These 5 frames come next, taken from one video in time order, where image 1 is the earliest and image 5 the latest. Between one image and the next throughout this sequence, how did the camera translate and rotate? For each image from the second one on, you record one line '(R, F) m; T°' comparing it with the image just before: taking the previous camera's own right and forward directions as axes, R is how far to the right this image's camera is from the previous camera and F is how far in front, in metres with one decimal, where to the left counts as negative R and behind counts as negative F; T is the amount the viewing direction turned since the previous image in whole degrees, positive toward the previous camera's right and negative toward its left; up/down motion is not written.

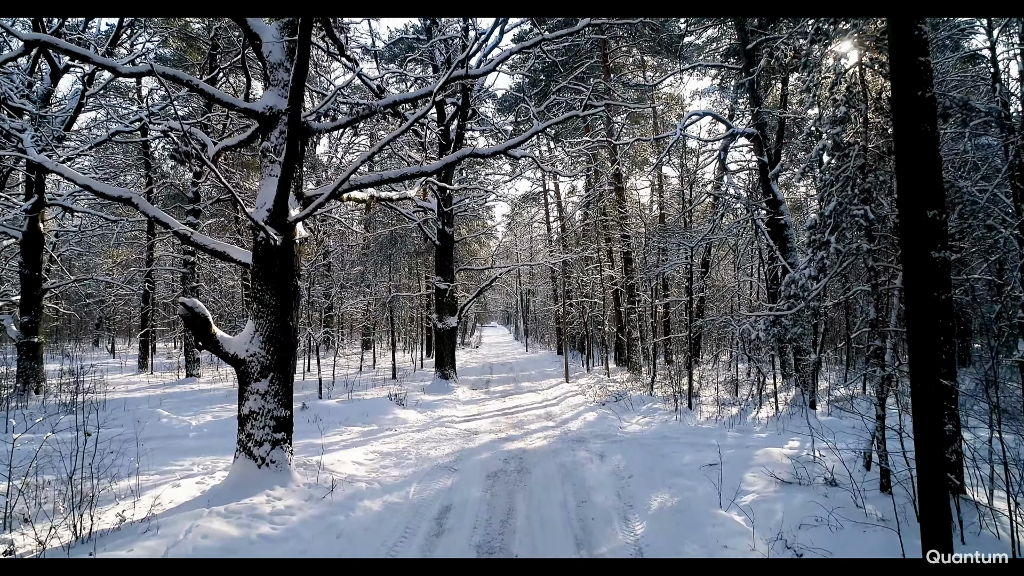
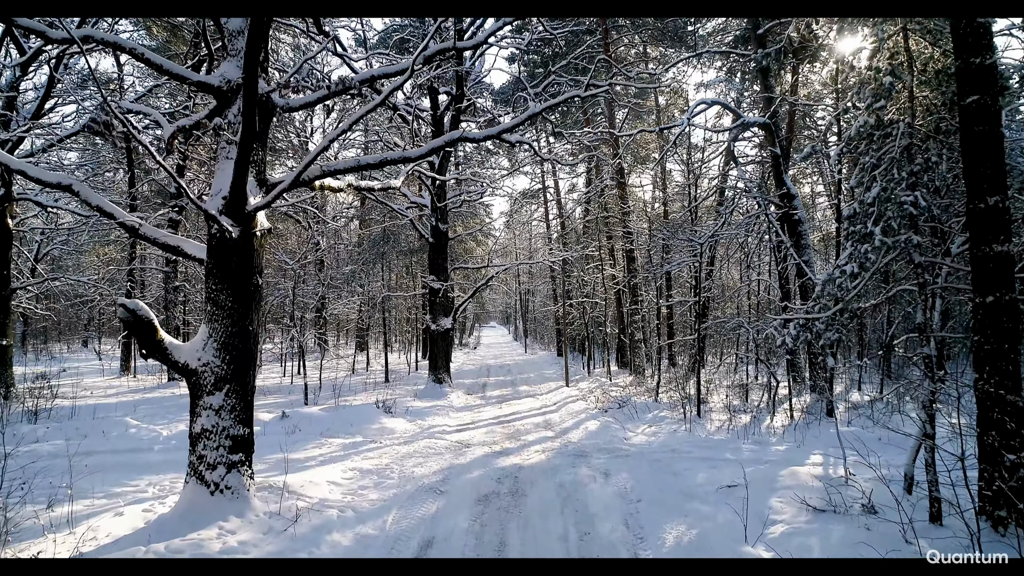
(+0.1, +0.5) m; 0°
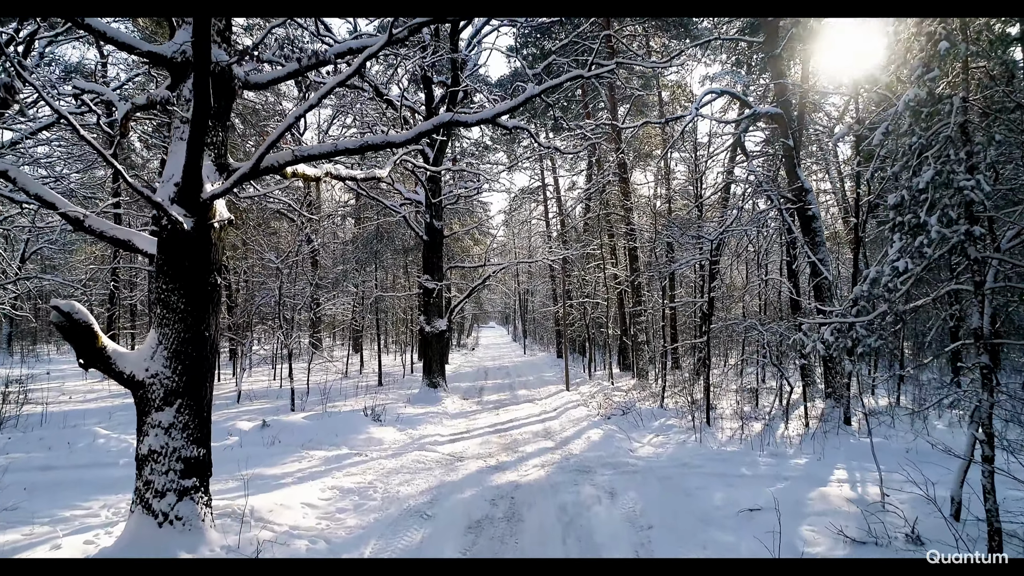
(0.0, +0.5) m; 0°
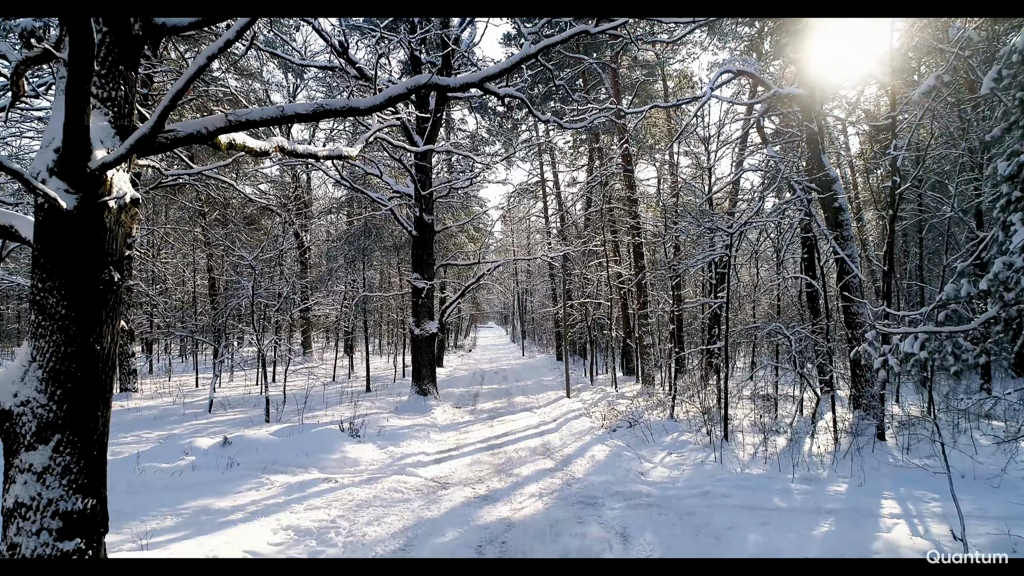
(+0.1, +0.8) m; 0°
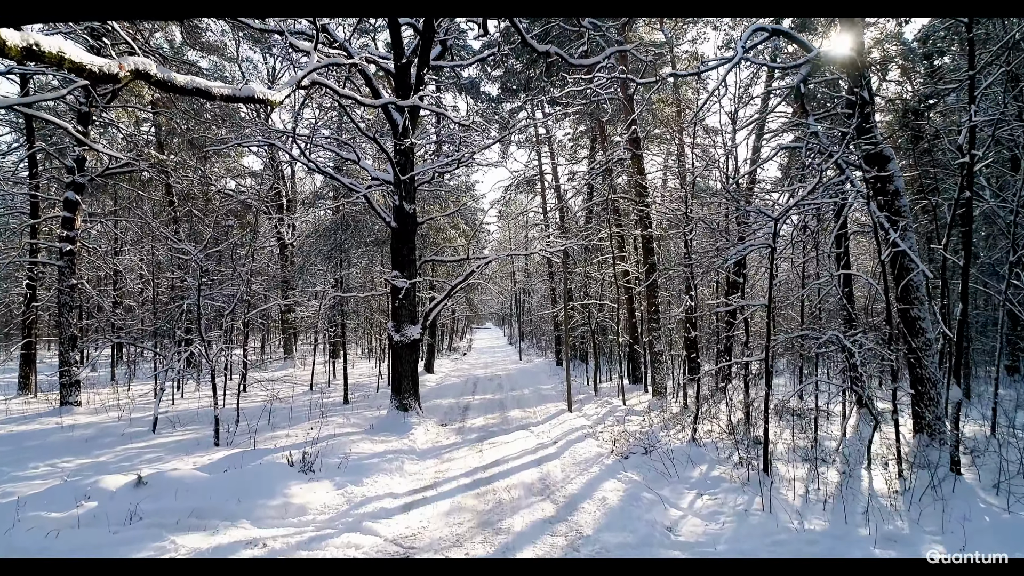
(+0.1, +1.2) m; 0°
